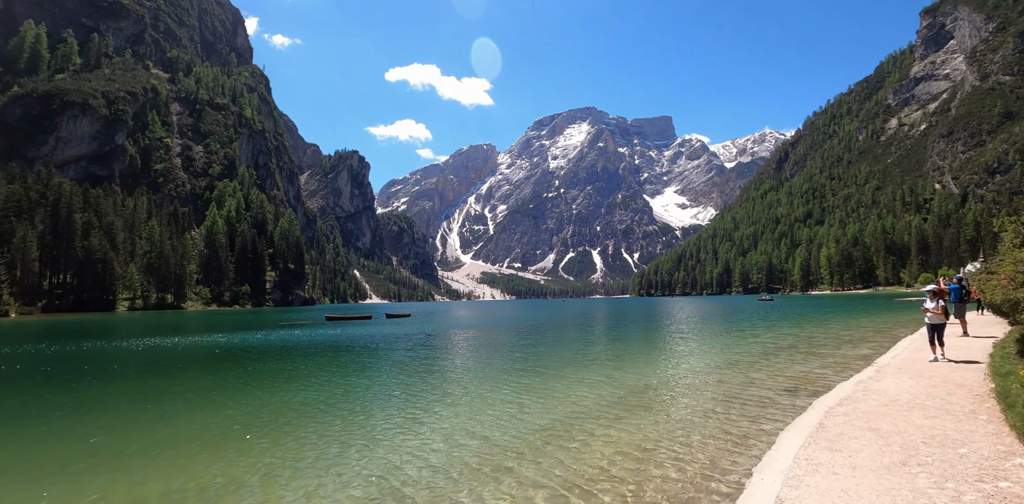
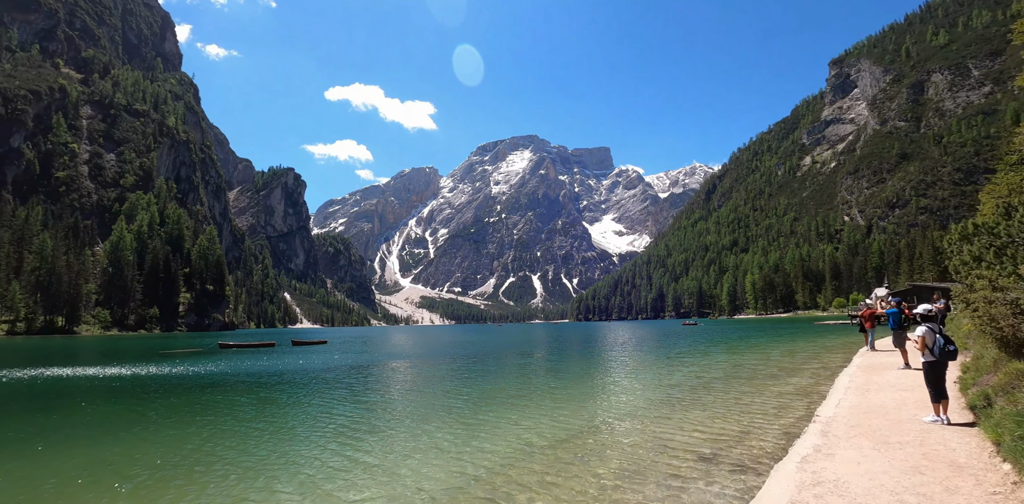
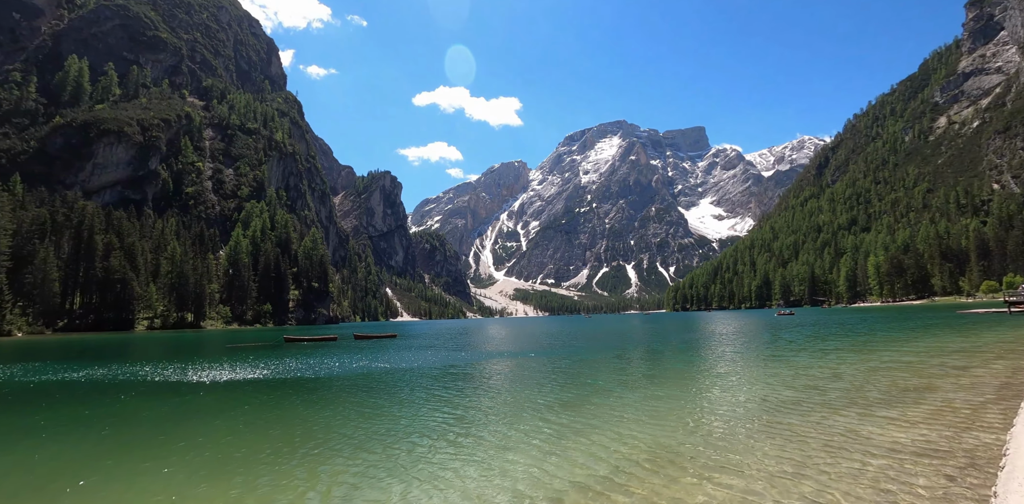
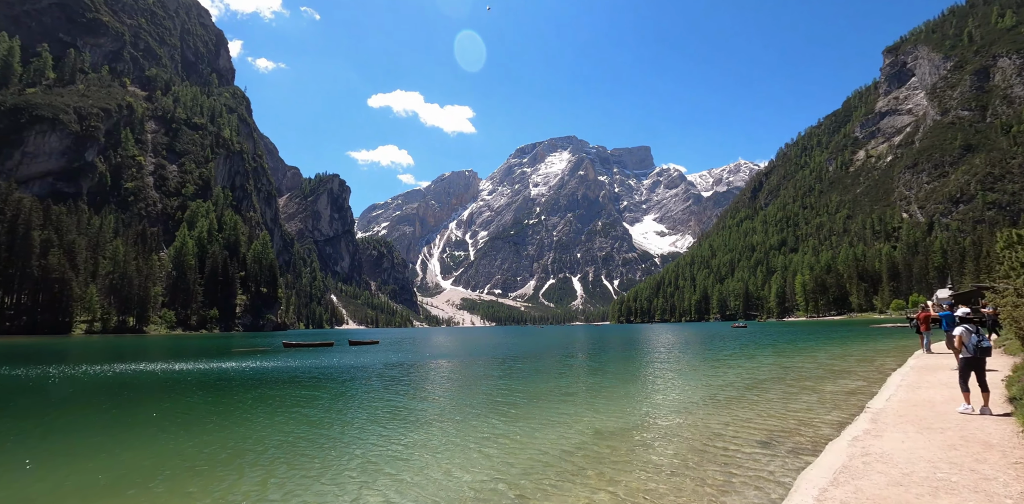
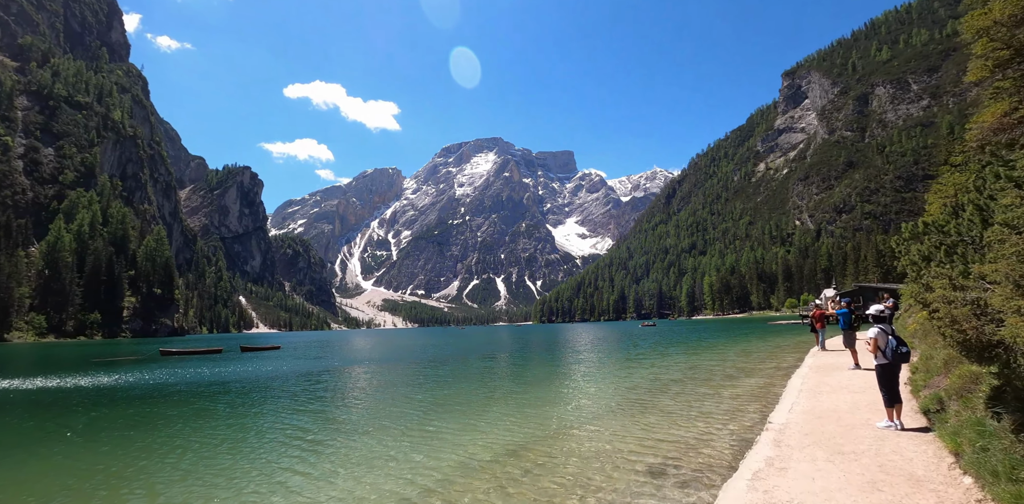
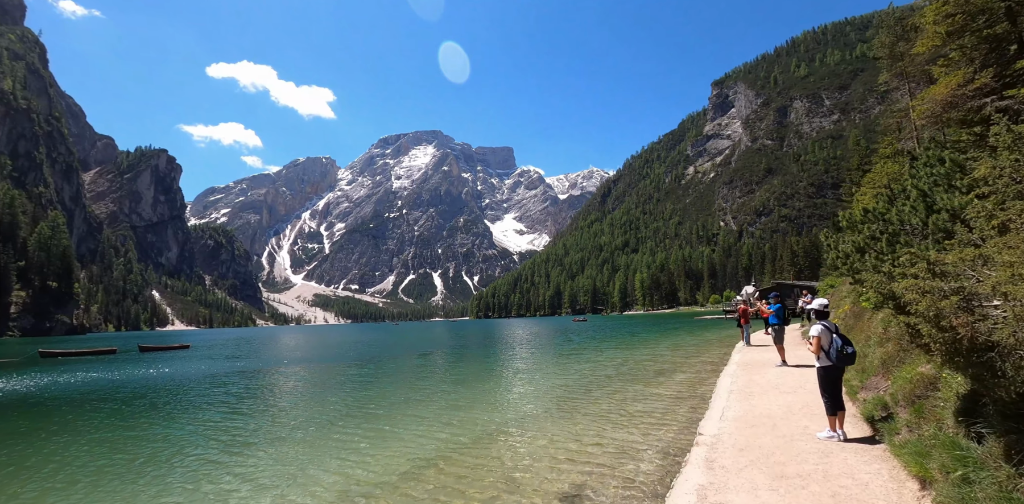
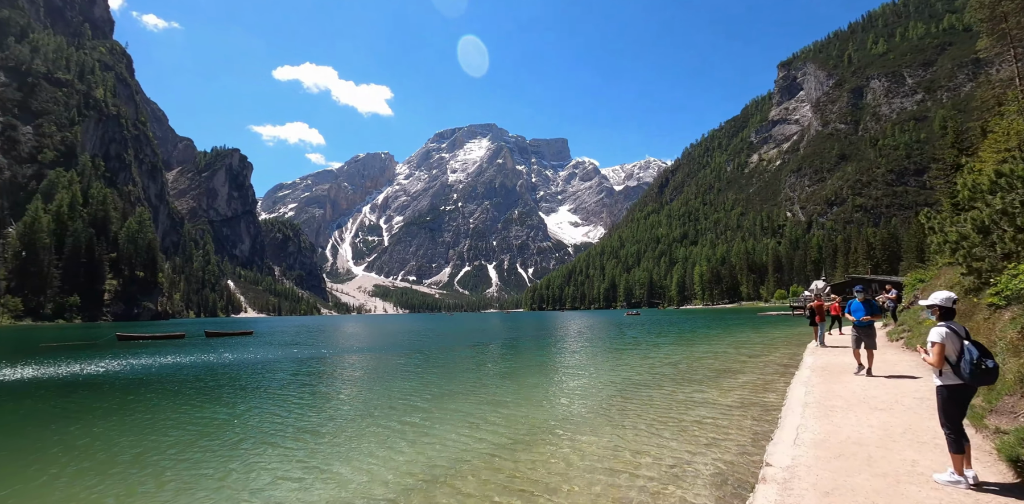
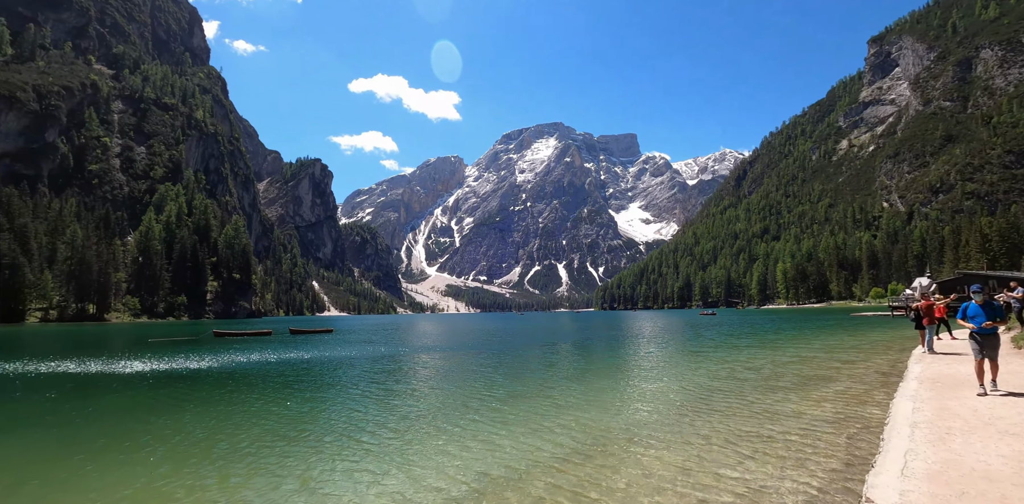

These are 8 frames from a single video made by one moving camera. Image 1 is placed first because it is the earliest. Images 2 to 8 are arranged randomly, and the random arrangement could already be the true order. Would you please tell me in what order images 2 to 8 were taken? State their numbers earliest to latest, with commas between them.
4, 2, 5, 6, 7, 8, 3
